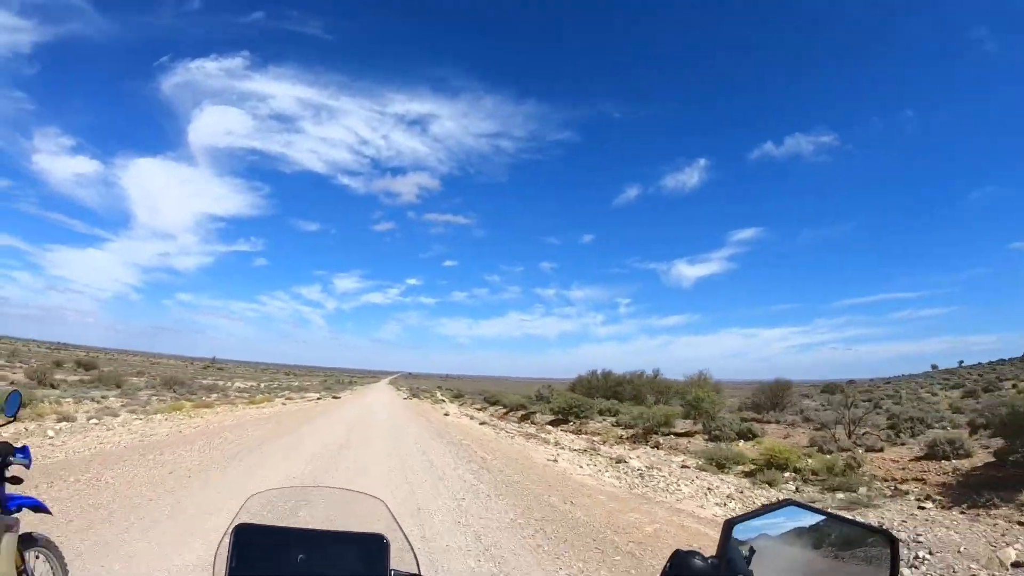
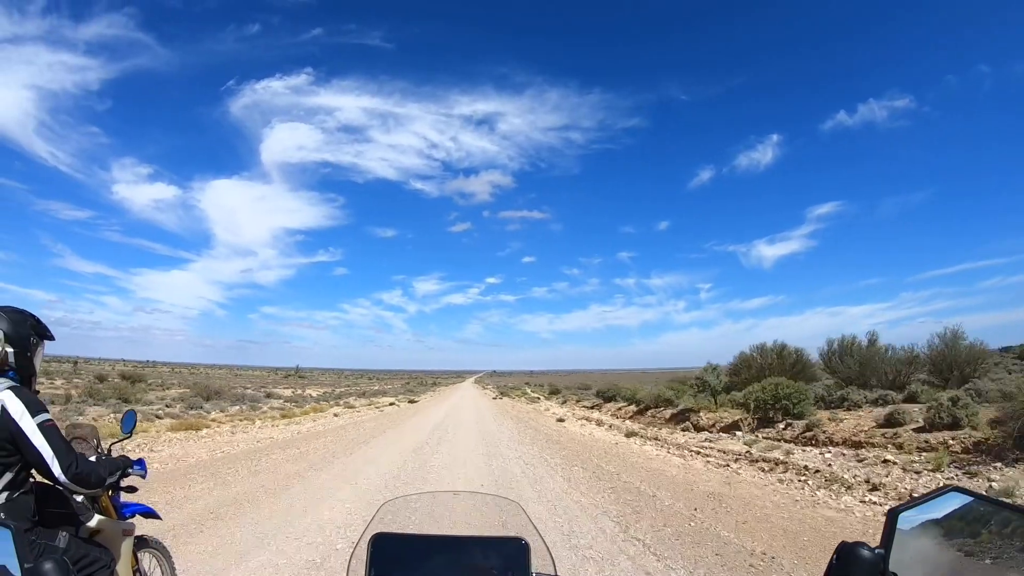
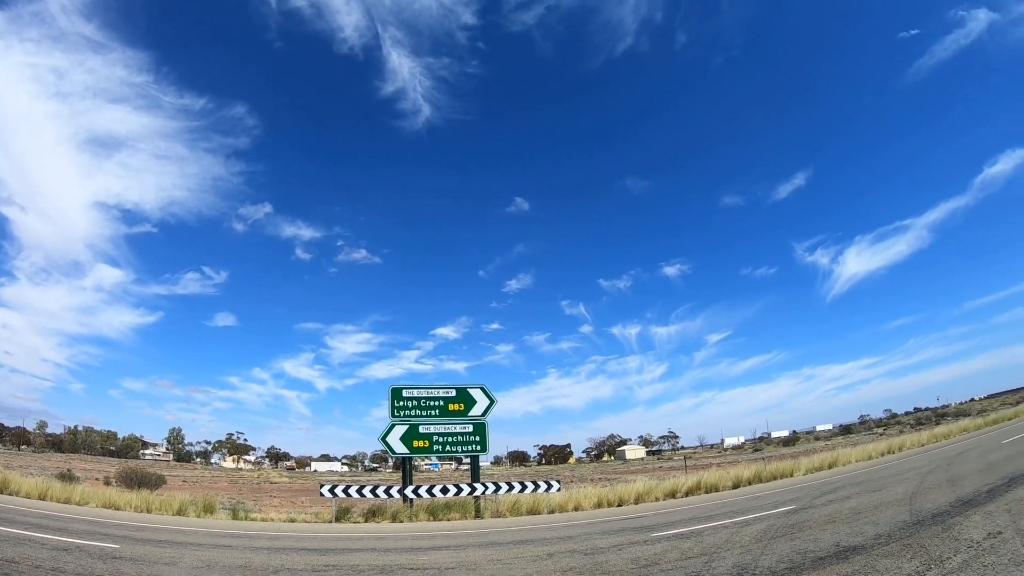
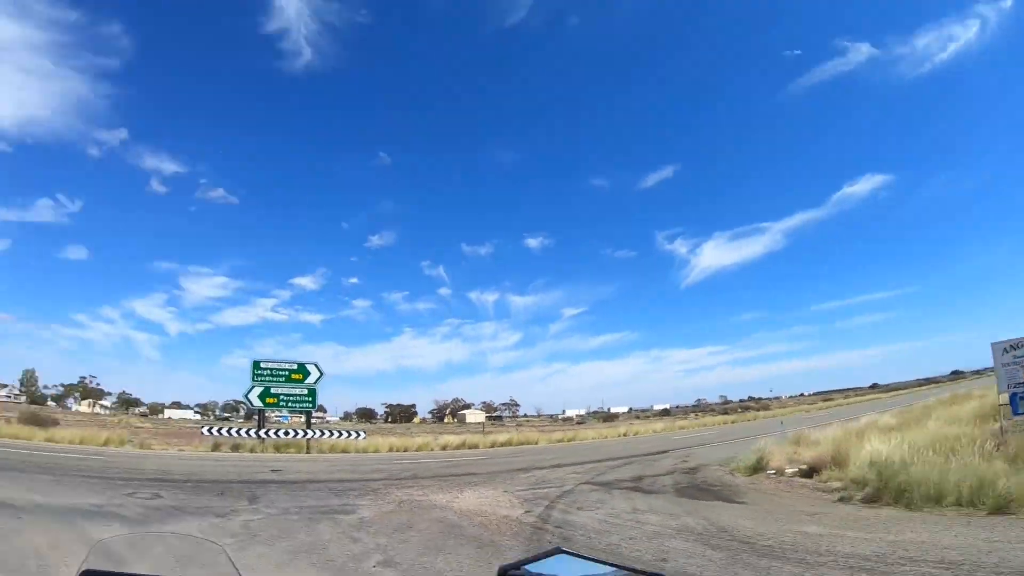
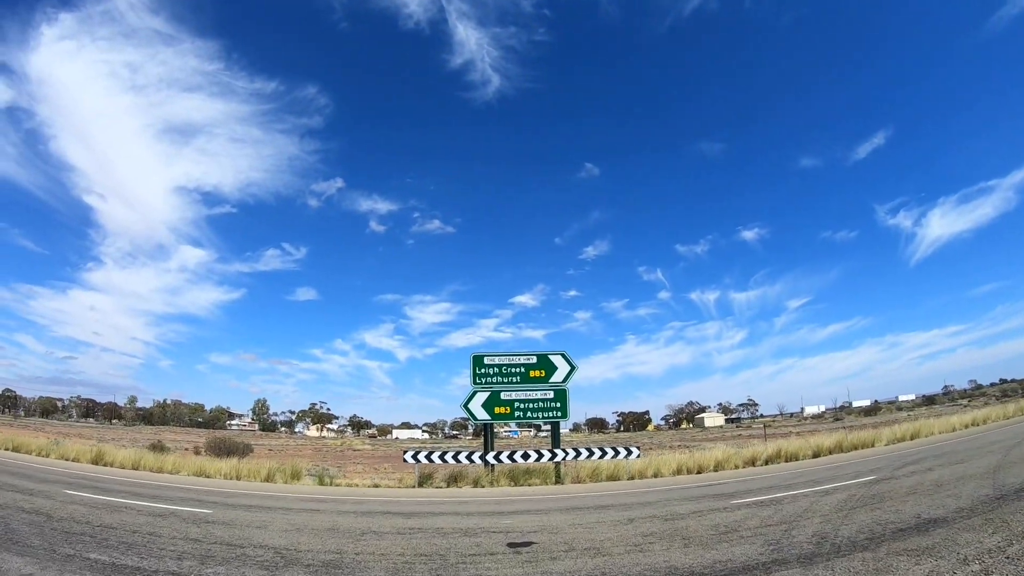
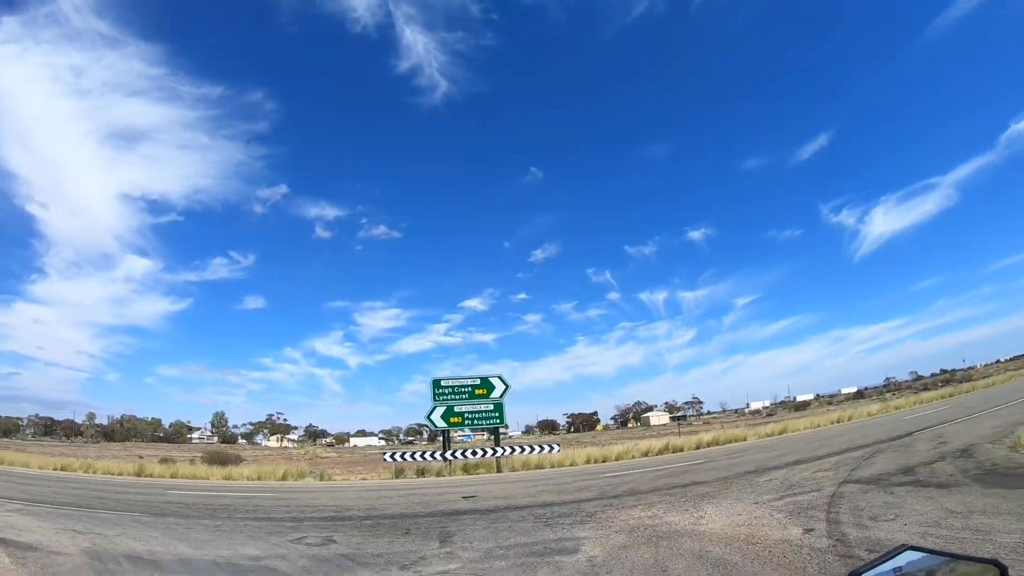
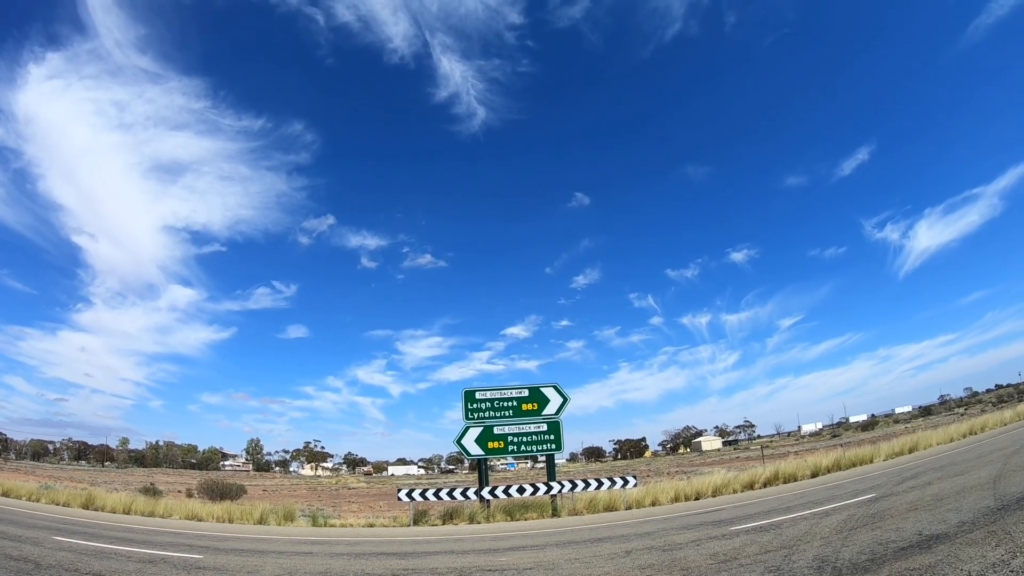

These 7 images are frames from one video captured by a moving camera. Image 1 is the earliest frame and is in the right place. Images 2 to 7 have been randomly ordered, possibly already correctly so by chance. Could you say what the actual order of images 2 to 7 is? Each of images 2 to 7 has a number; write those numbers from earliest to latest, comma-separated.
2, 4, 6, 5, 7, 3
